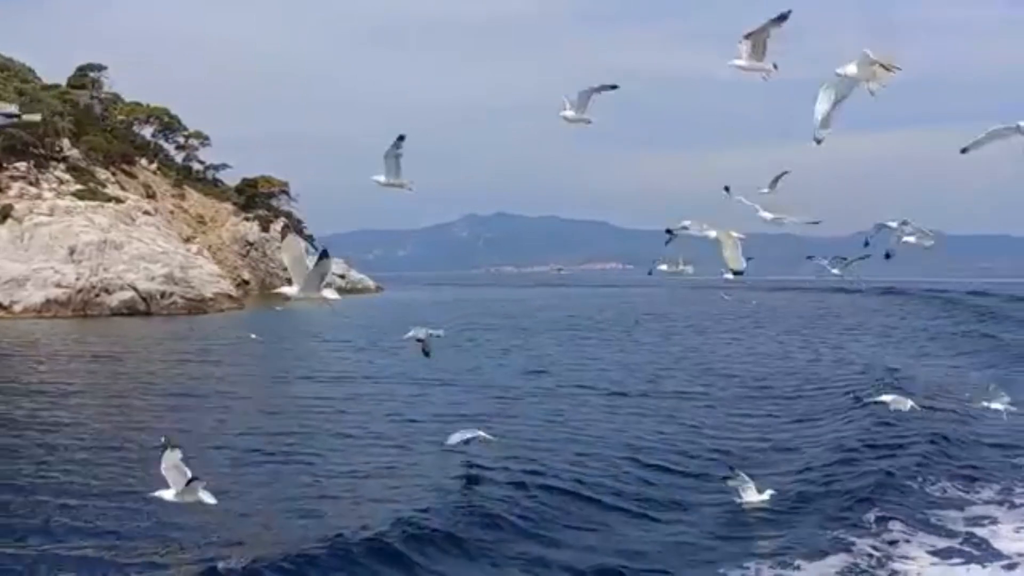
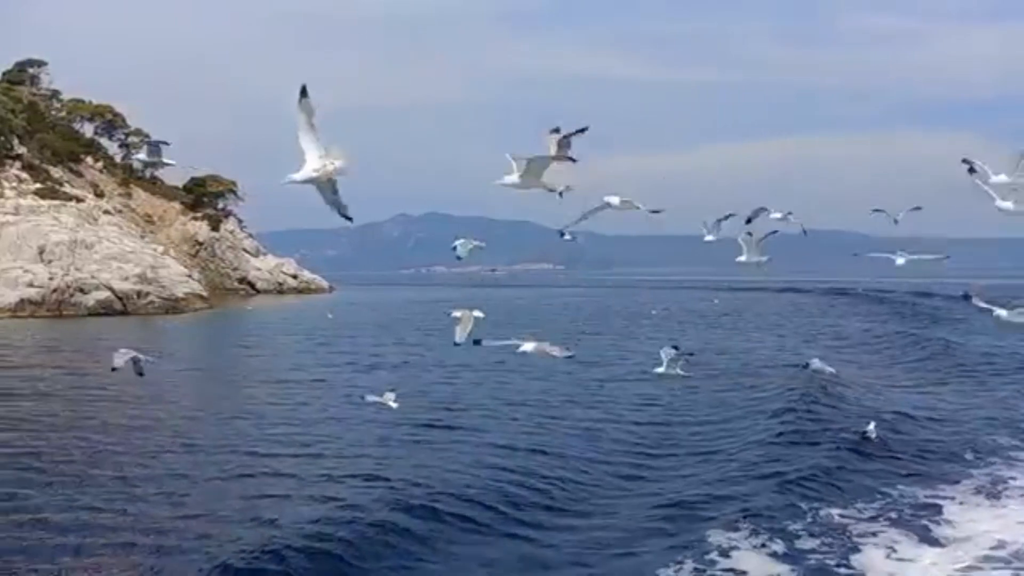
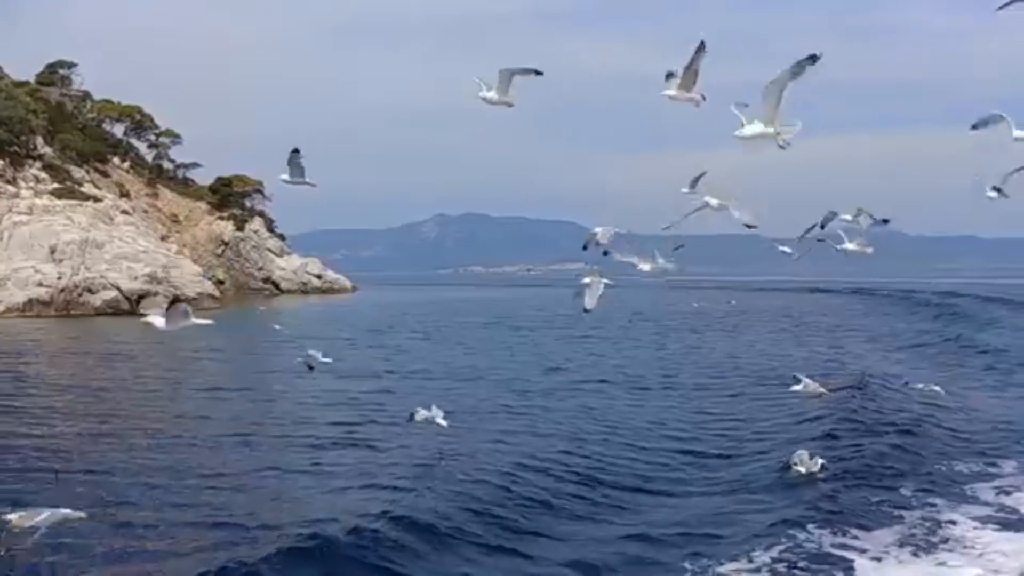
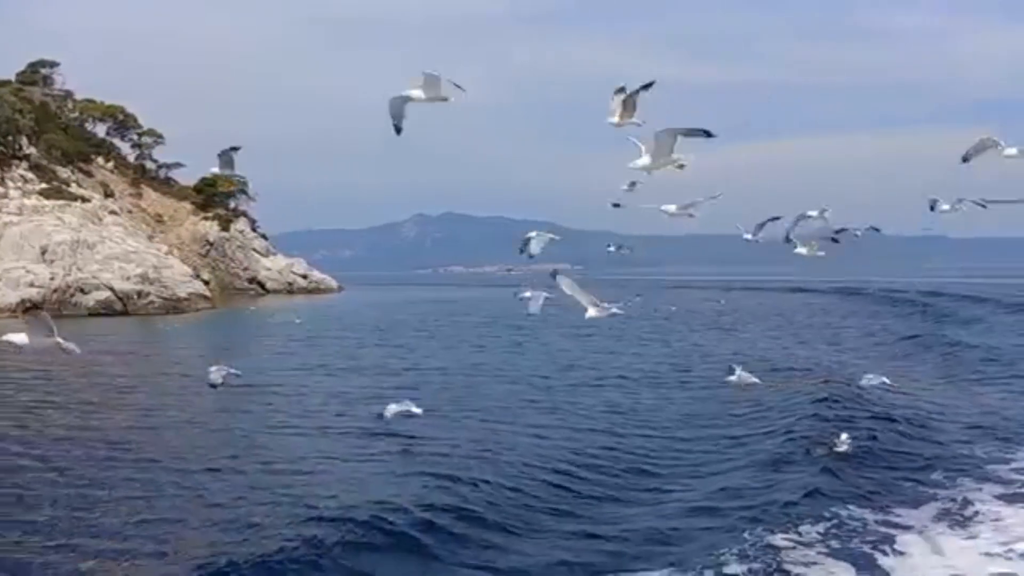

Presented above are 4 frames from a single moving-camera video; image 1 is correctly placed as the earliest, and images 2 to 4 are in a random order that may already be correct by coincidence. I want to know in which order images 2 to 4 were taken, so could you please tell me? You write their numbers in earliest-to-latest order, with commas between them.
3, 4, 2
